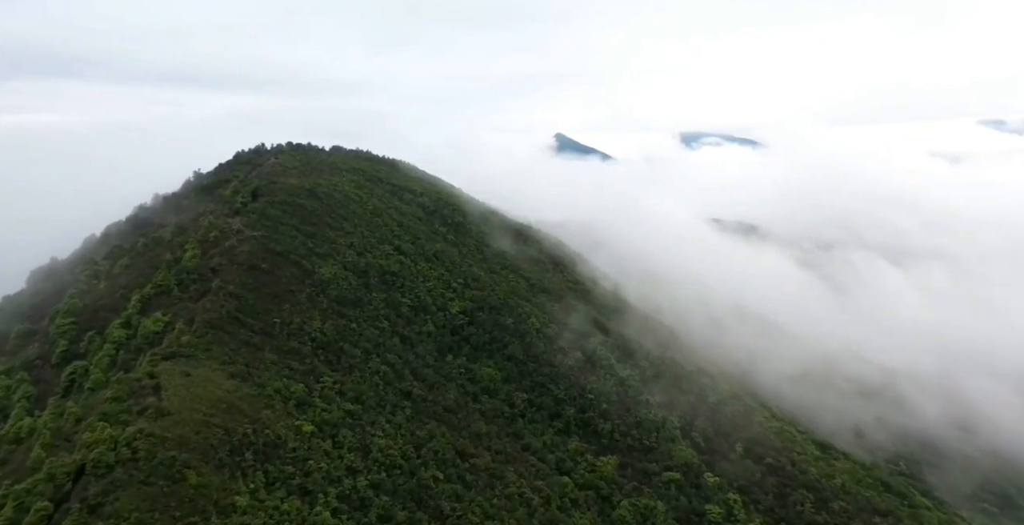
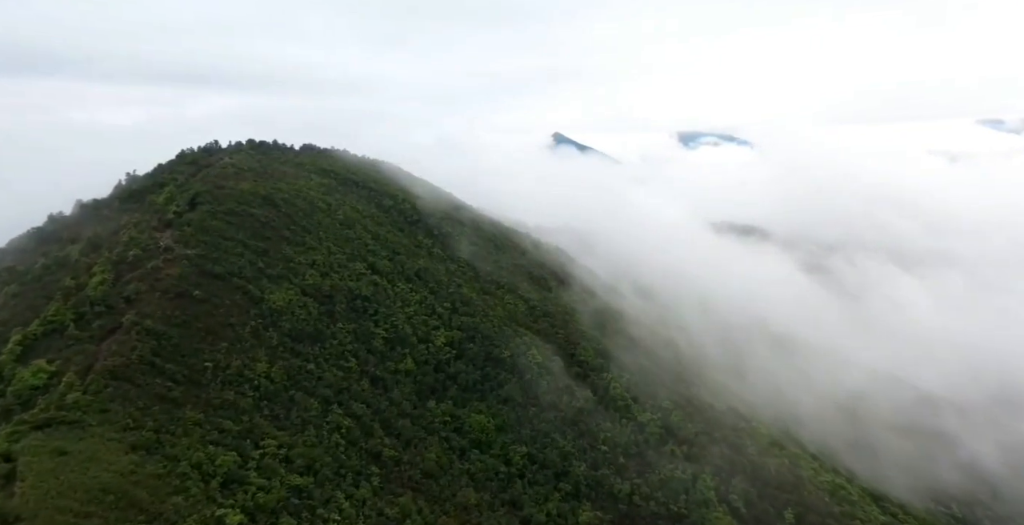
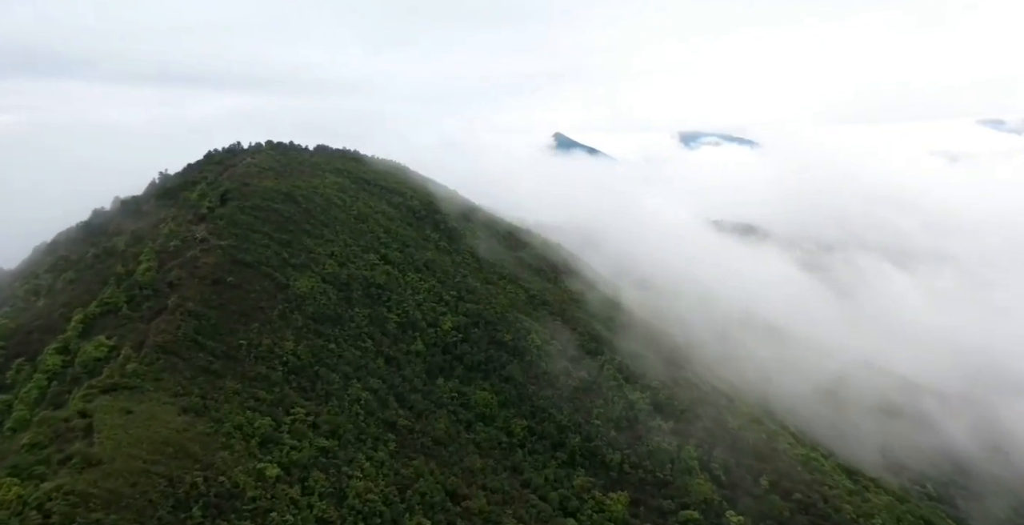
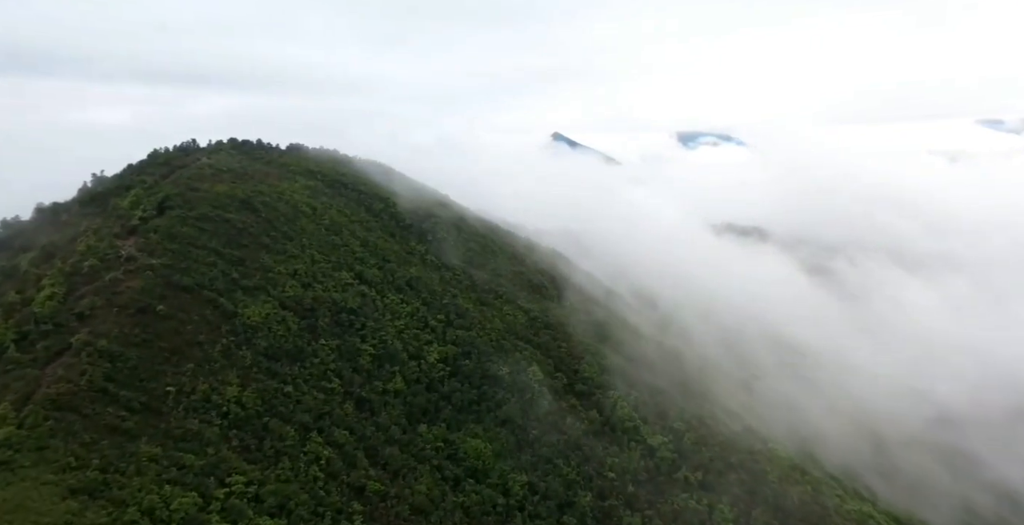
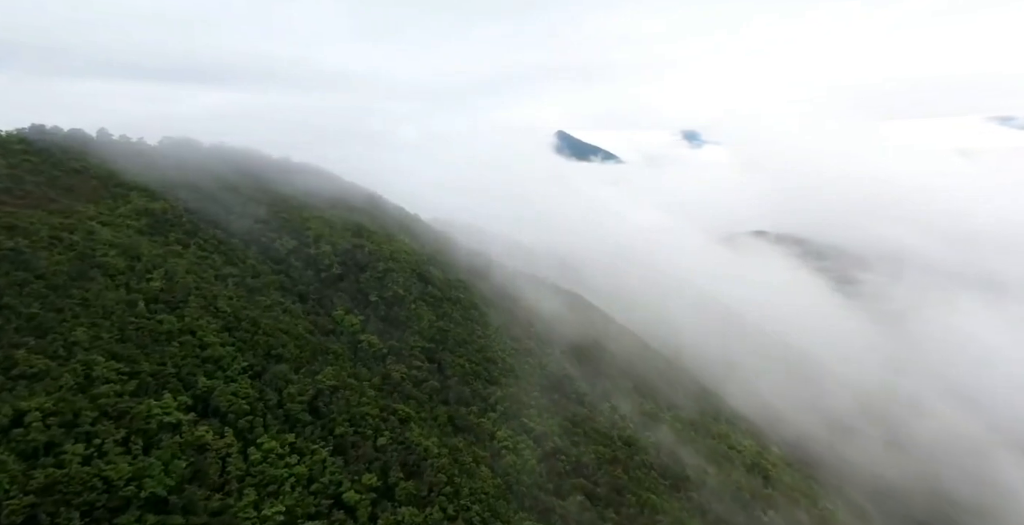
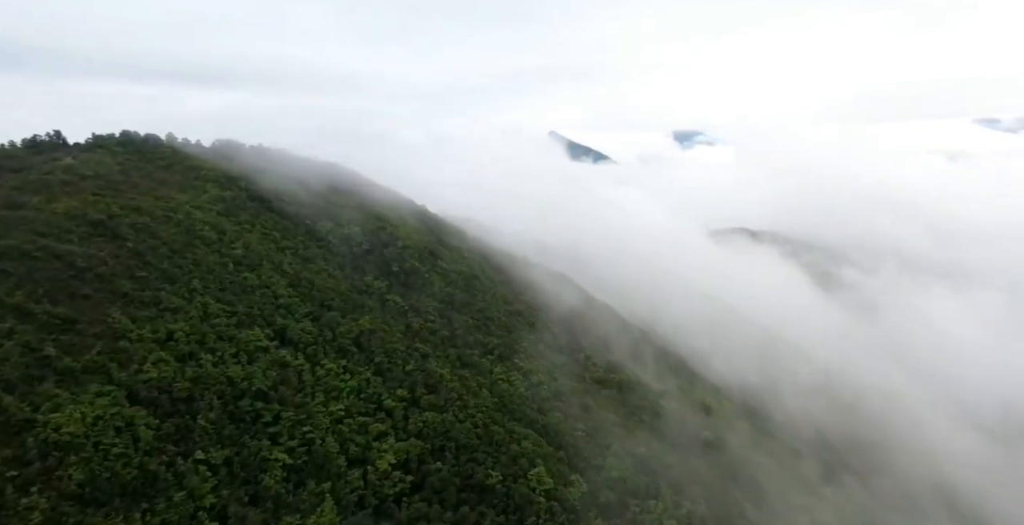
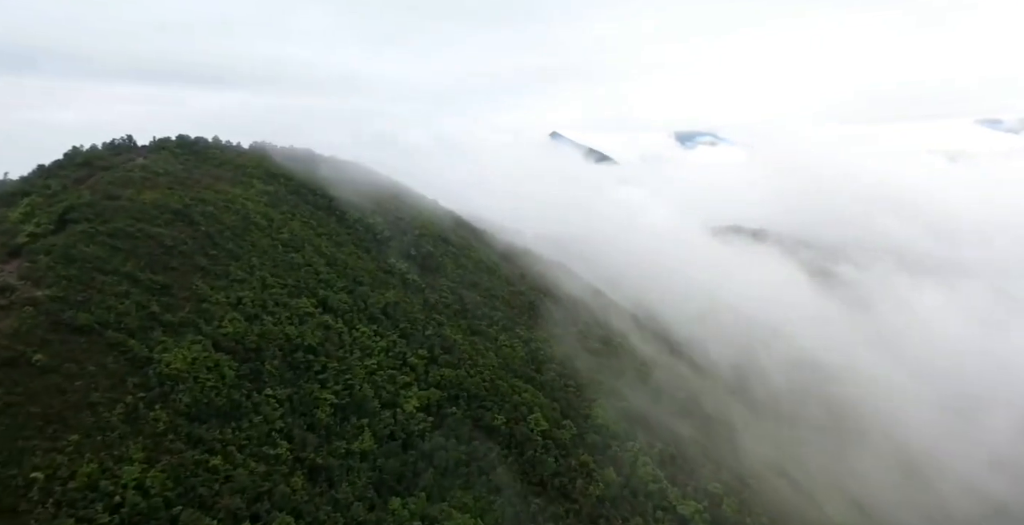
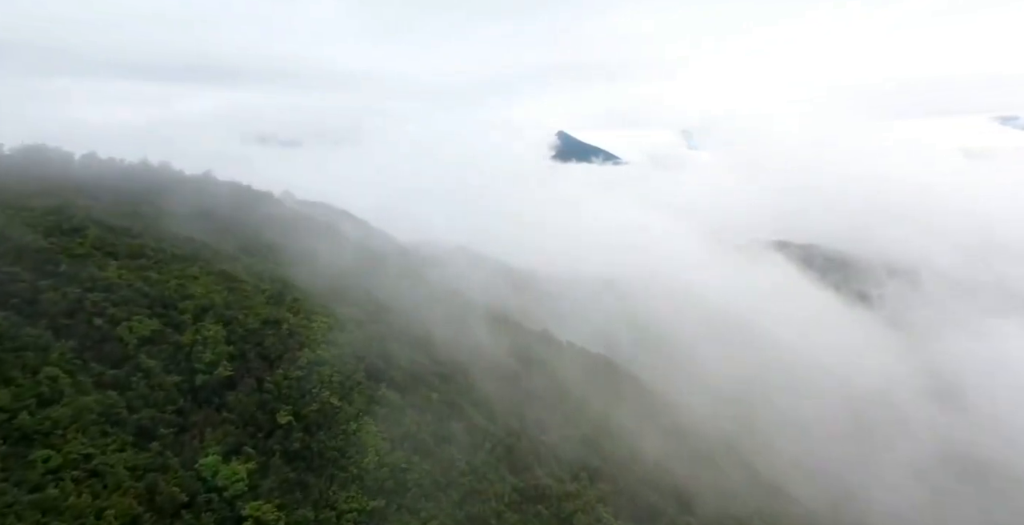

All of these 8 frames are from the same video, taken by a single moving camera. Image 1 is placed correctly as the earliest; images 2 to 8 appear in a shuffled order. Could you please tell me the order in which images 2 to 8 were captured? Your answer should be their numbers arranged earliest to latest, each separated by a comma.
3, 2, 4, 7, 6, 5, 8
